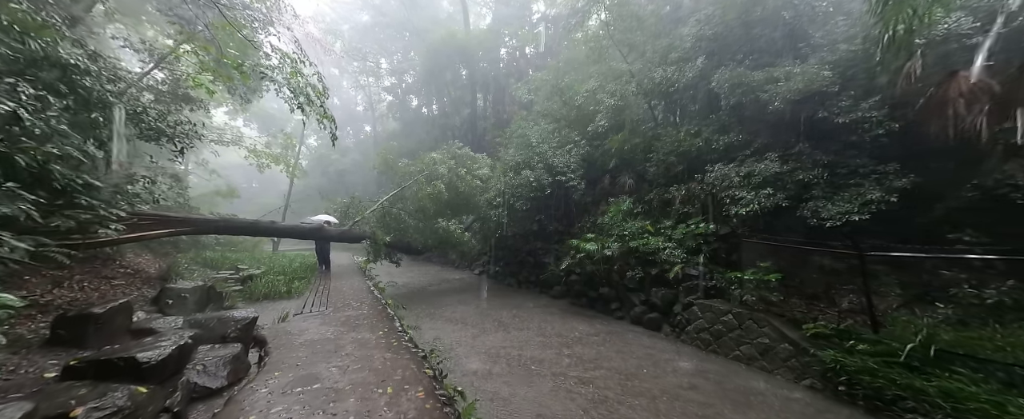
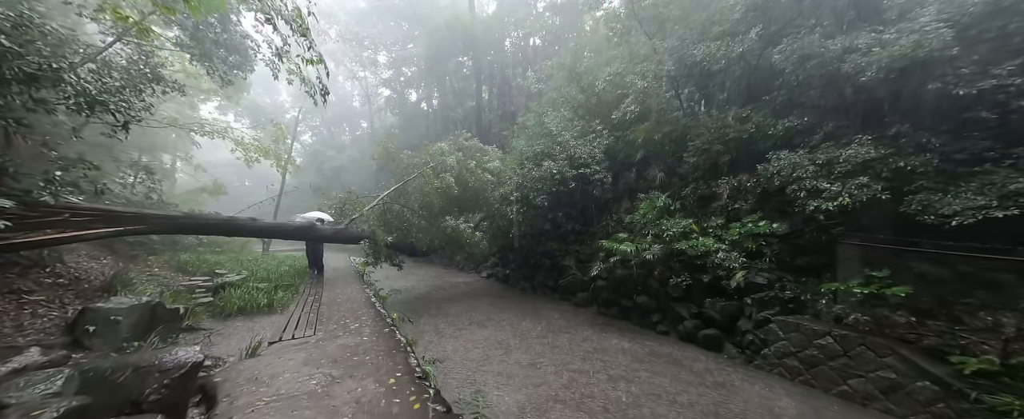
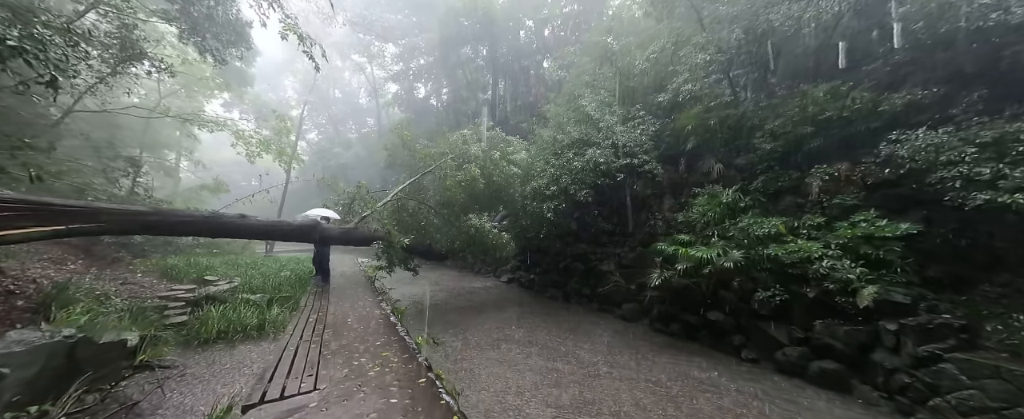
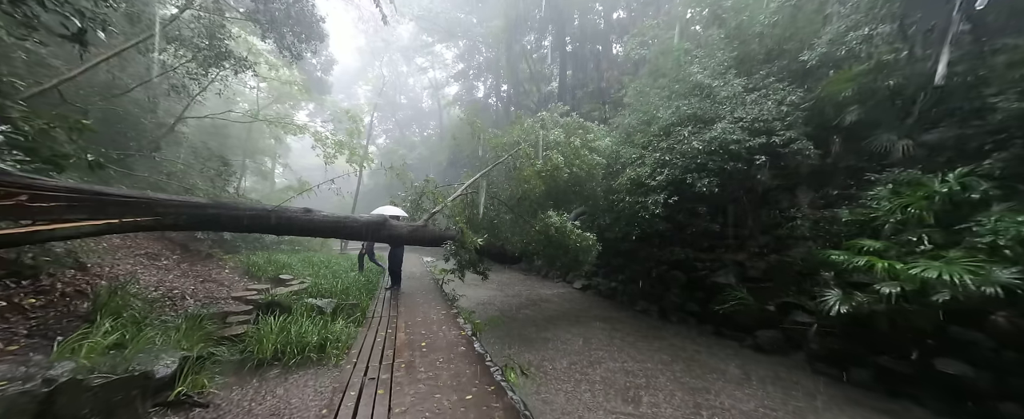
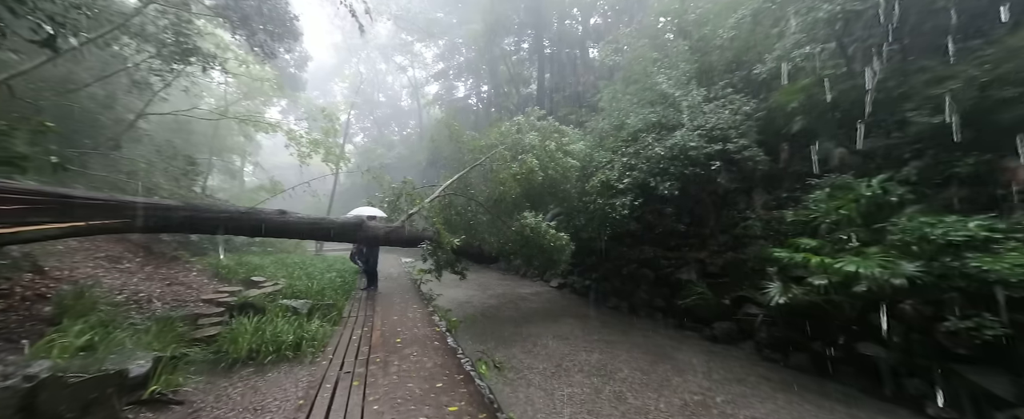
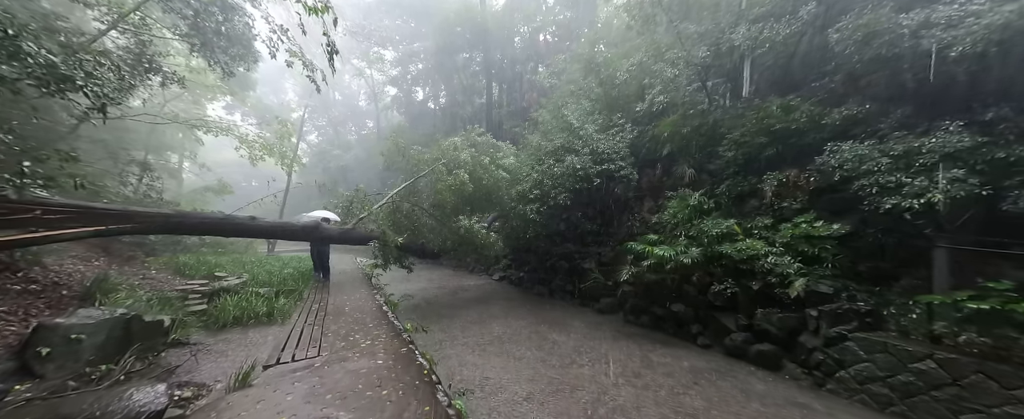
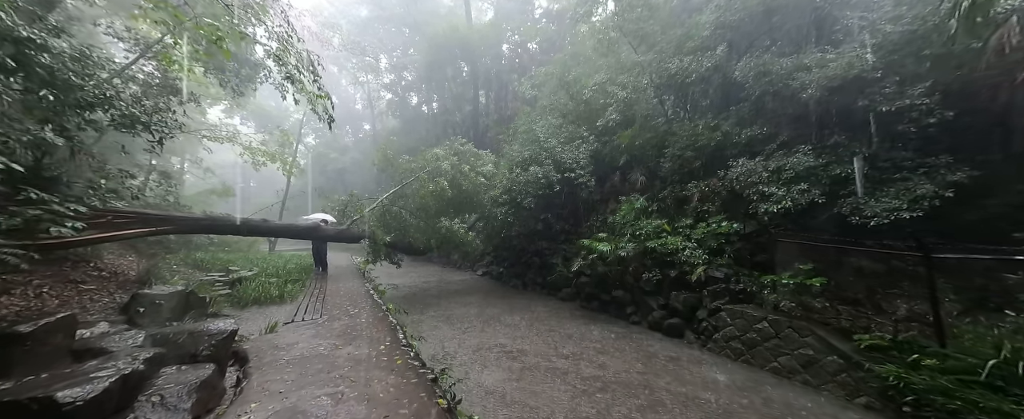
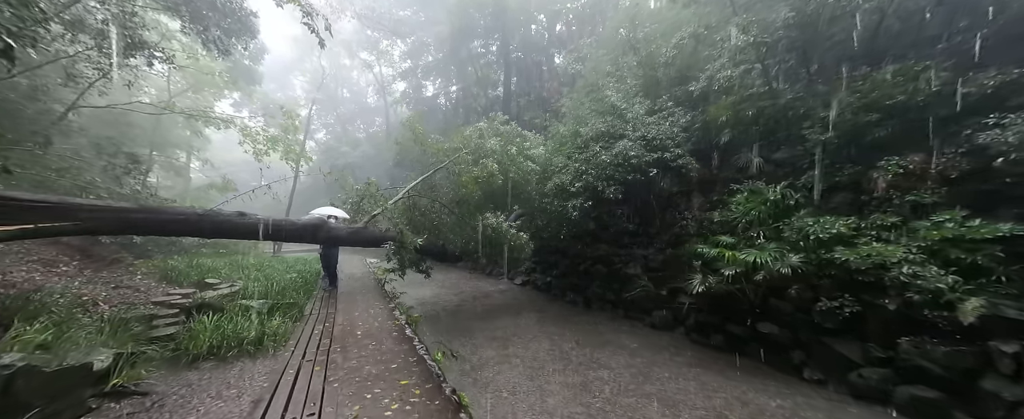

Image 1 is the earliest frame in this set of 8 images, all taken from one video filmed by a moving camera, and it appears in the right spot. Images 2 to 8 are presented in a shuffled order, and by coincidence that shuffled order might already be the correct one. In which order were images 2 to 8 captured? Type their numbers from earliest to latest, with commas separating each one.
7, 2, 6, 3, 8, 5, 4
